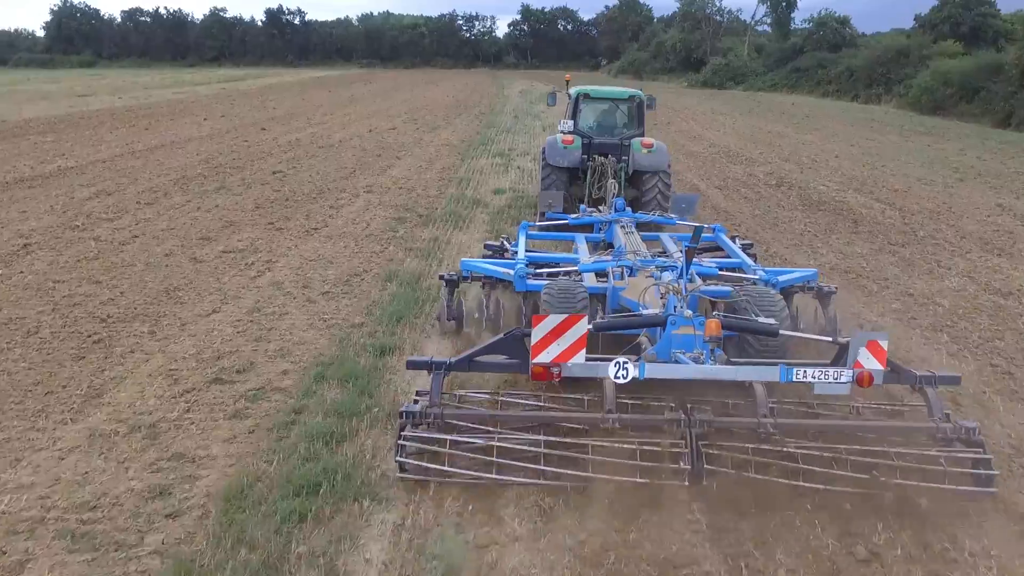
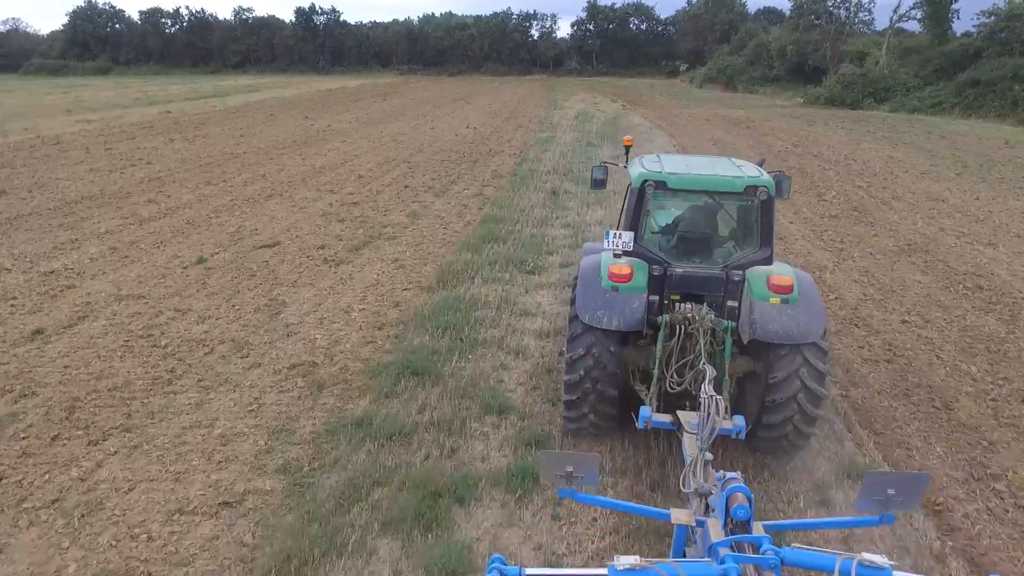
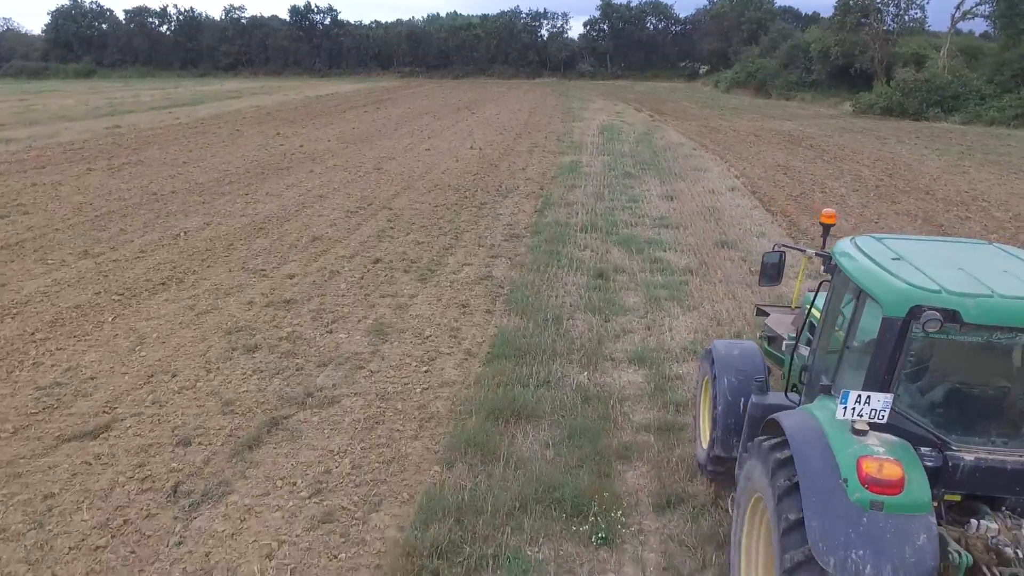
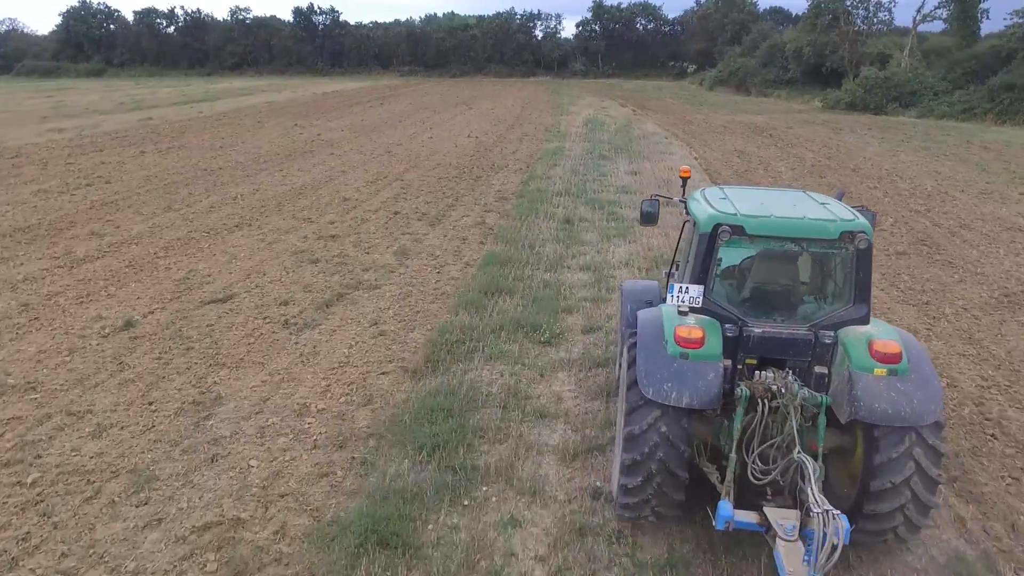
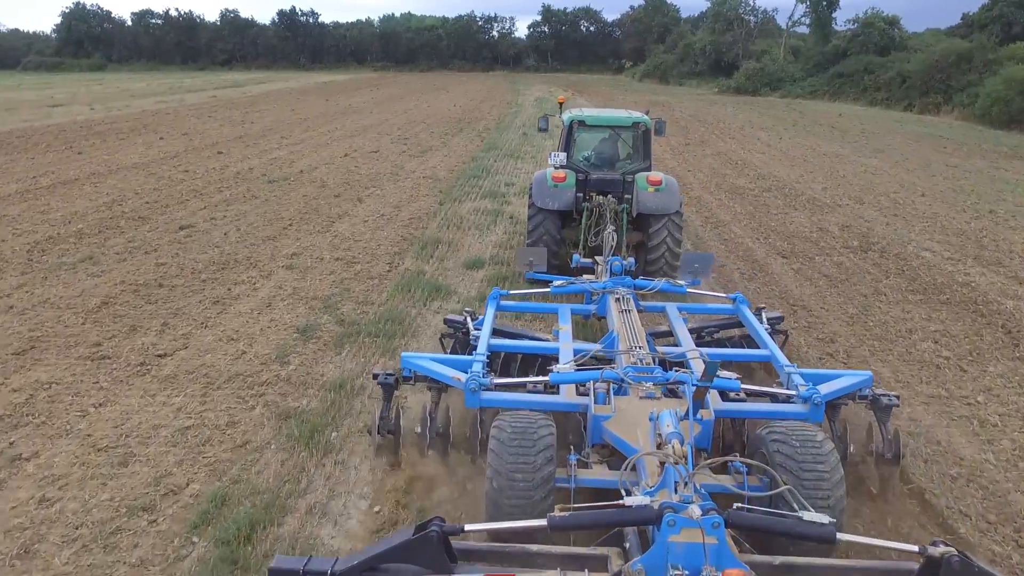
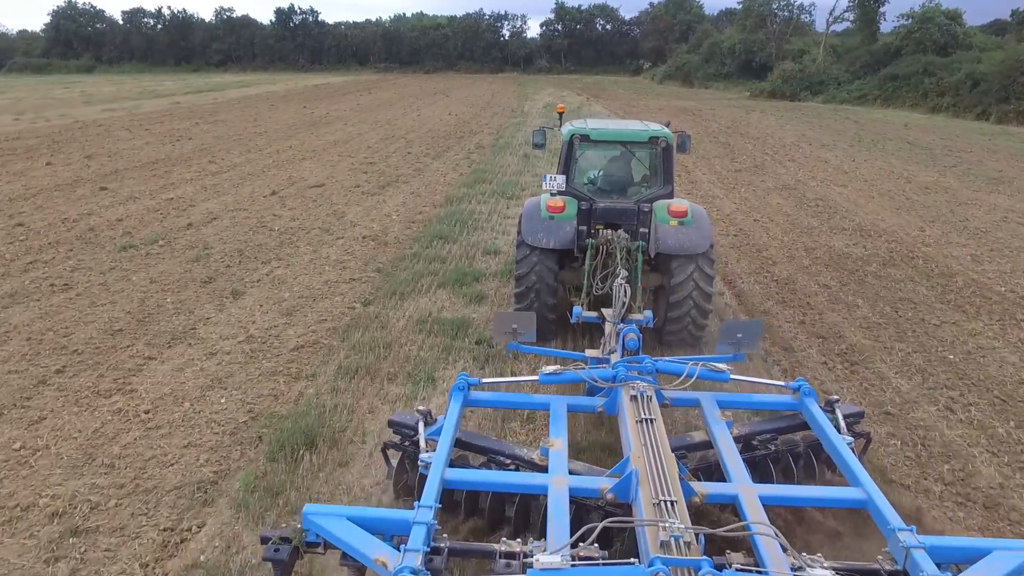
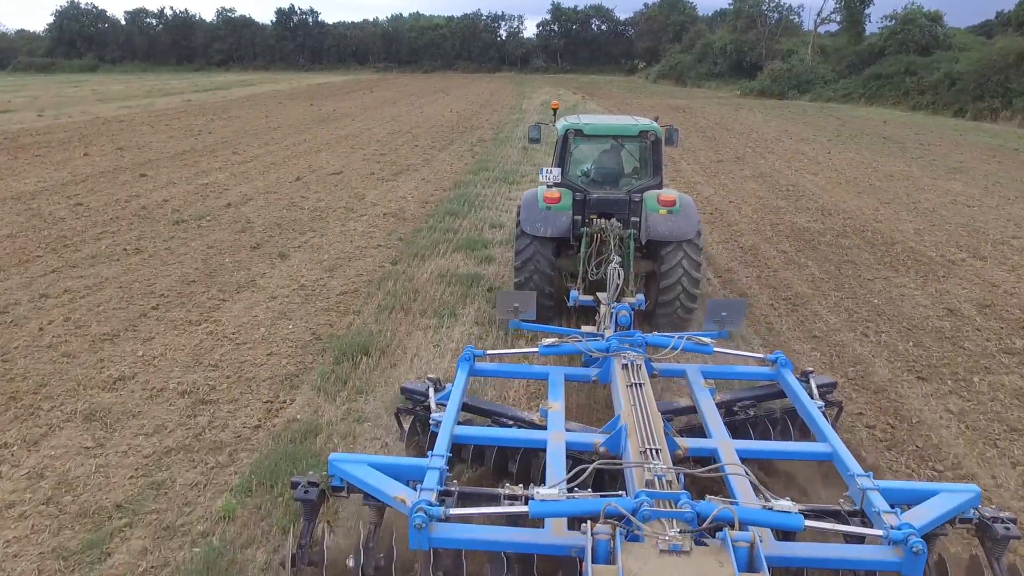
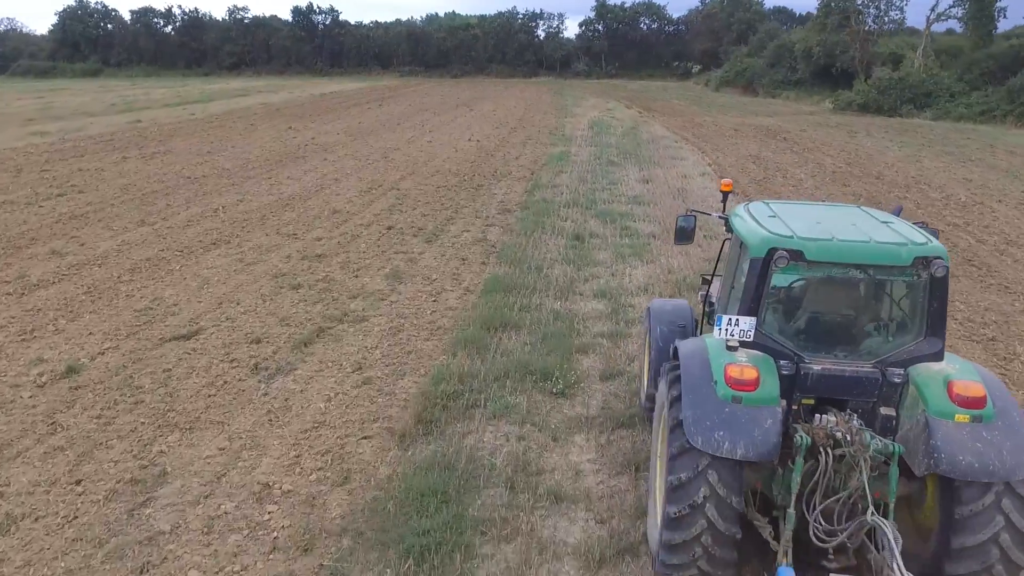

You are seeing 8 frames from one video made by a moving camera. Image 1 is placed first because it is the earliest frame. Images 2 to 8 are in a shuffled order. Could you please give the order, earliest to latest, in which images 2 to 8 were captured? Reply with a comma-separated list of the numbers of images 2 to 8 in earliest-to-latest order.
5, 7, 6, 2, 4, 8, 3
